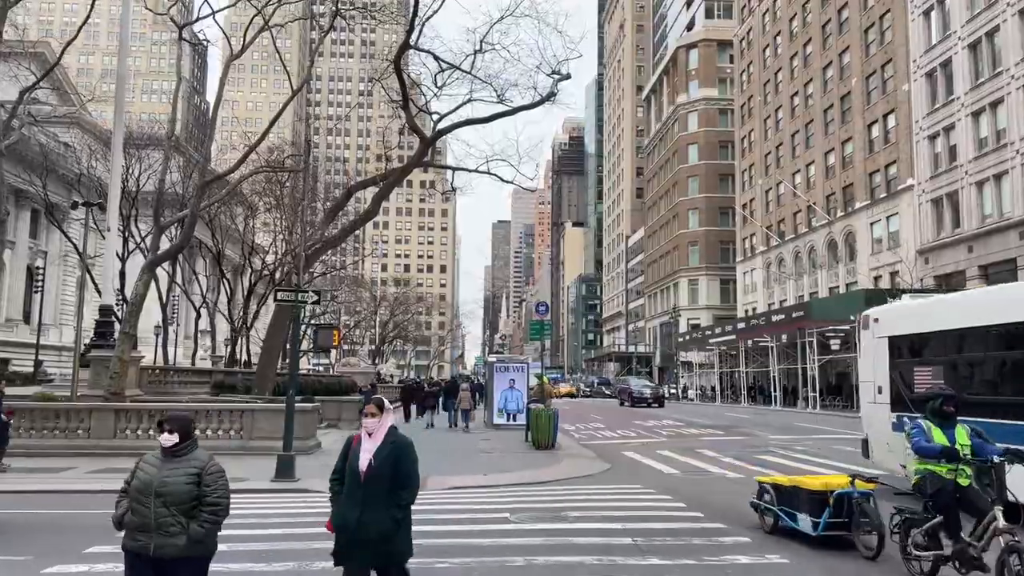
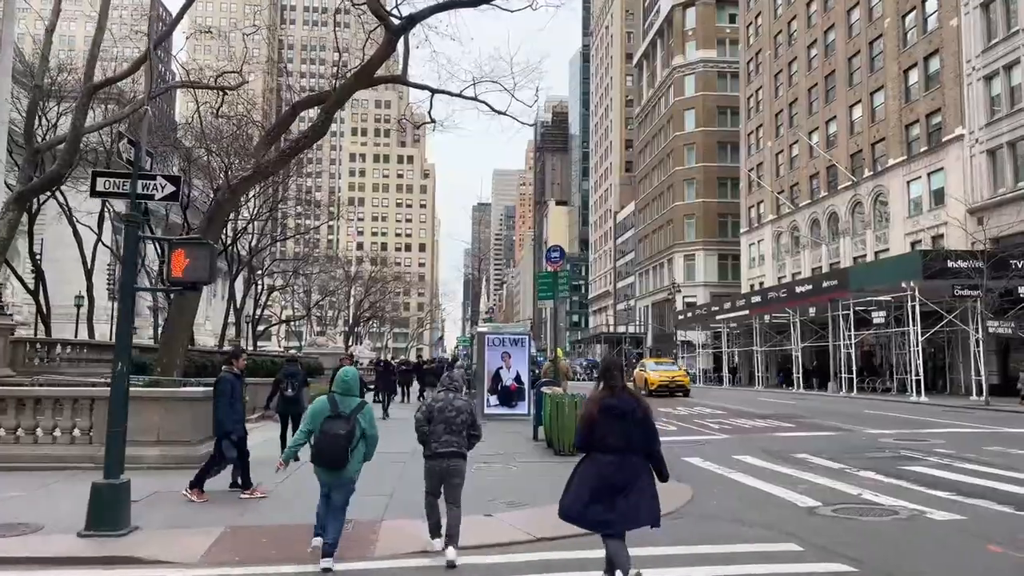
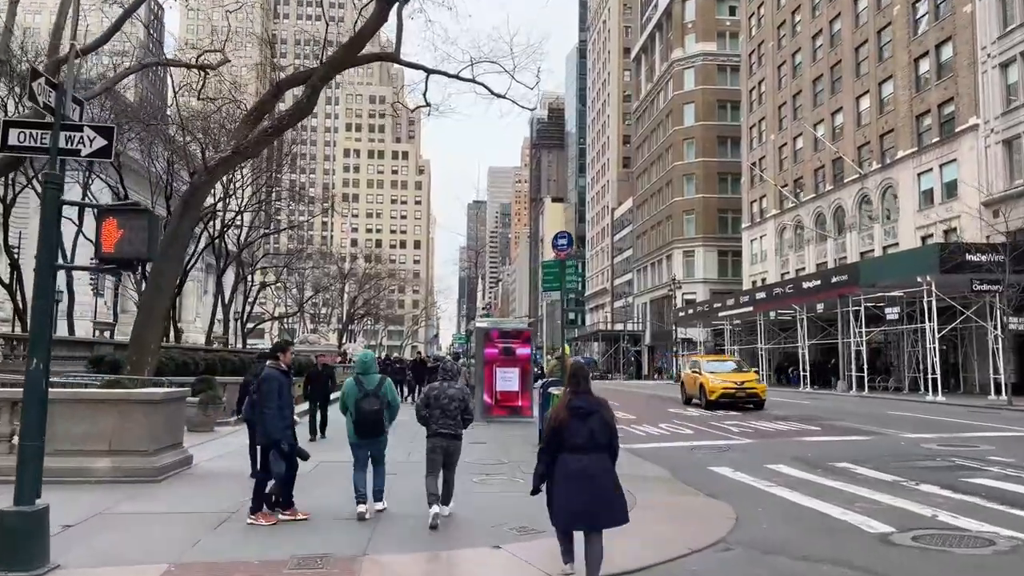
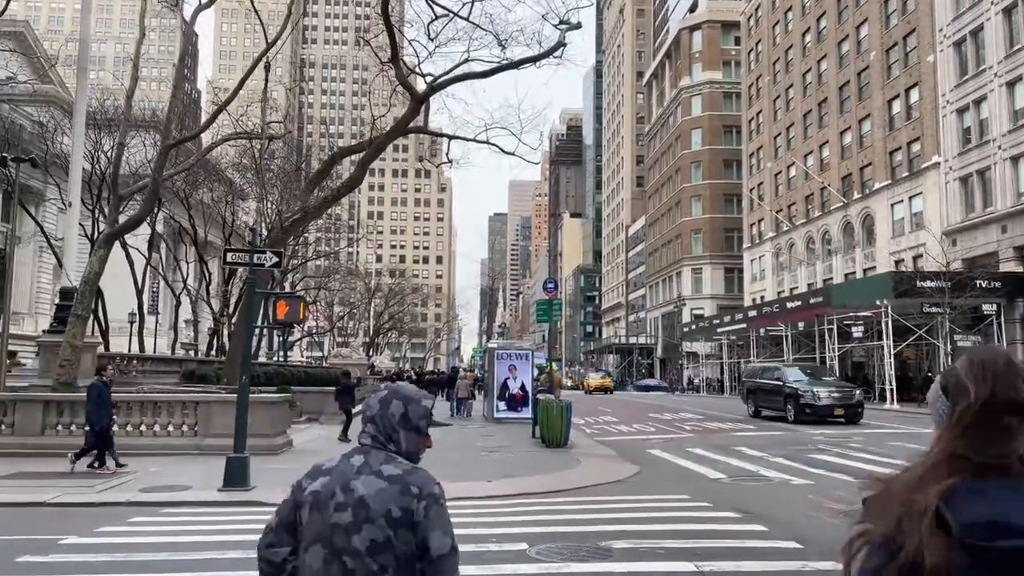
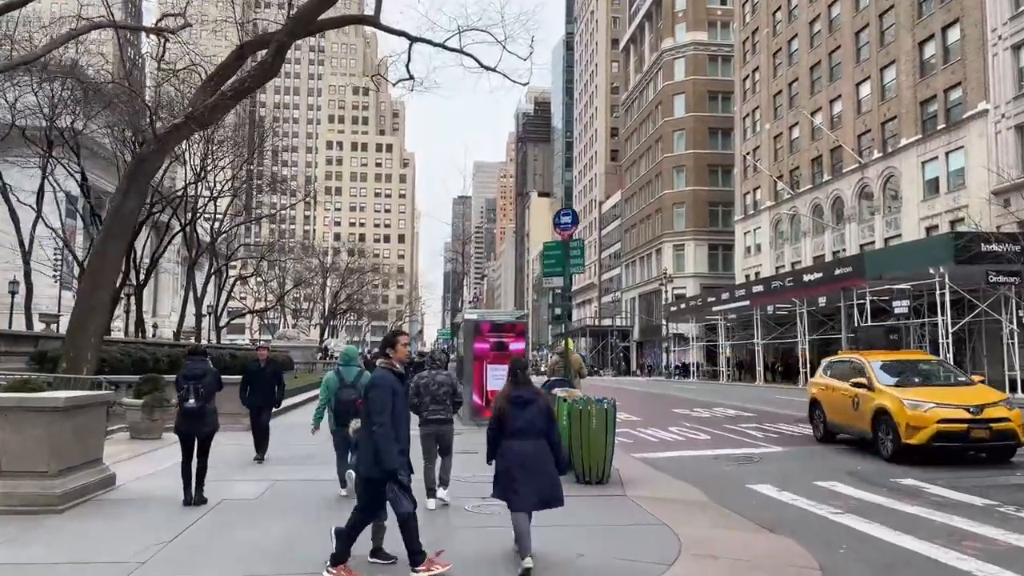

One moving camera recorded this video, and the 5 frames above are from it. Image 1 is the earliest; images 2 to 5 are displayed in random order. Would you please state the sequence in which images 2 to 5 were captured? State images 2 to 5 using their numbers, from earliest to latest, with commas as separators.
4, 2, 3, 5
